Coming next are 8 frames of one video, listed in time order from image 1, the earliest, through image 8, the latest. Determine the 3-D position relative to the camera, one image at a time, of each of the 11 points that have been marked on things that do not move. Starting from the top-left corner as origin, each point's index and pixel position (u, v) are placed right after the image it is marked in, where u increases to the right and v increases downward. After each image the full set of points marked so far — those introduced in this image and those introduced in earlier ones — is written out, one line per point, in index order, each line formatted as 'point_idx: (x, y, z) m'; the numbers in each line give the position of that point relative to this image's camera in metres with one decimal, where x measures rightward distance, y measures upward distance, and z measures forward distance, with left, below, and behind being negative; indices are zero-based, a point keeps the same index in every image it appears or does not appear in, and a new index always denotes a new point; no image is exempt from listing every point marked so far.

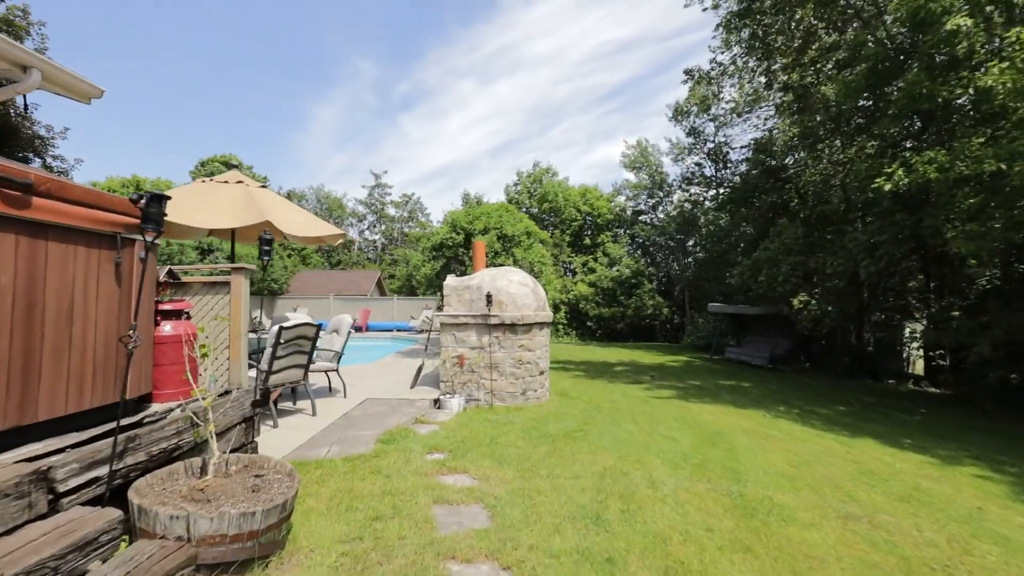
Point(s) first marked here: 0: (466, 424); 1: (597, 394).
0: (-0.5, -1.6, +5.8) m
1: (+1.6, -1.9, +8.9) m
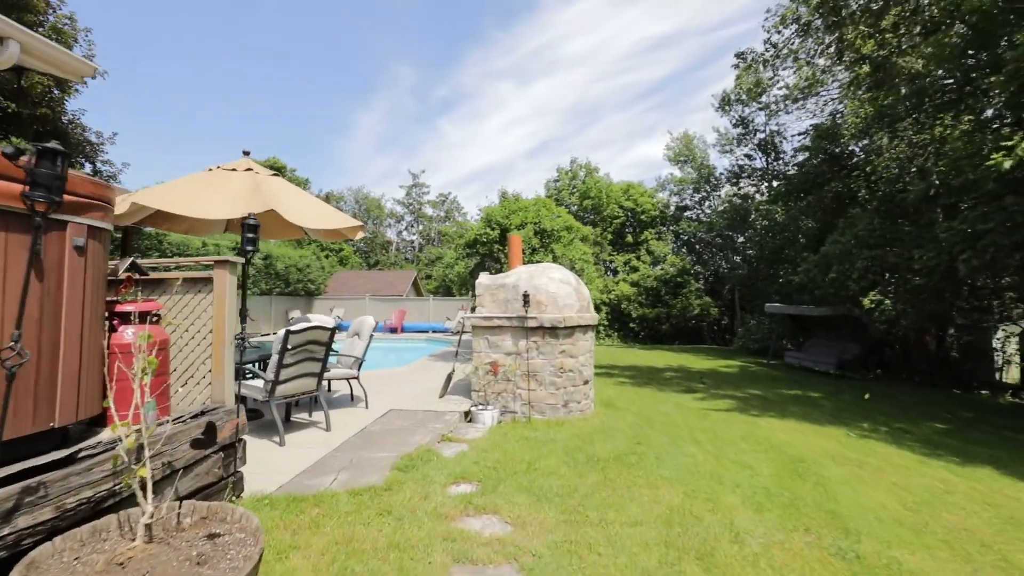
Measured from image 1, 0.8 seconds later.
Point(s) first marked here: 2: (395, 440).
0: (-0.1, -1.6, +5.0) m
1: (+2.2, -1.9, +7.9) m
2: (-1.1, -1.4, +4.6) m
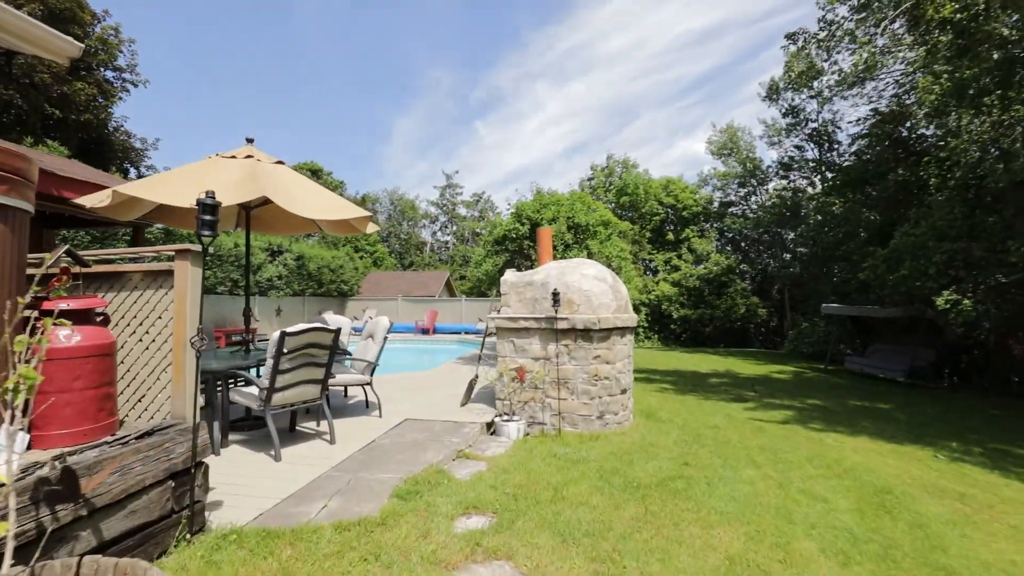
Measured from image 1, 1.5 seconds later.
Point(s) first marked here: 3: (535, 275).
0: (+0.1, -1.6, +4.4) m
1: (+2.7, -1.9, +7.1) m
2: (-0.9, -1.4, +4.0) m
3: (+0.3, +0.2, +6.0) m
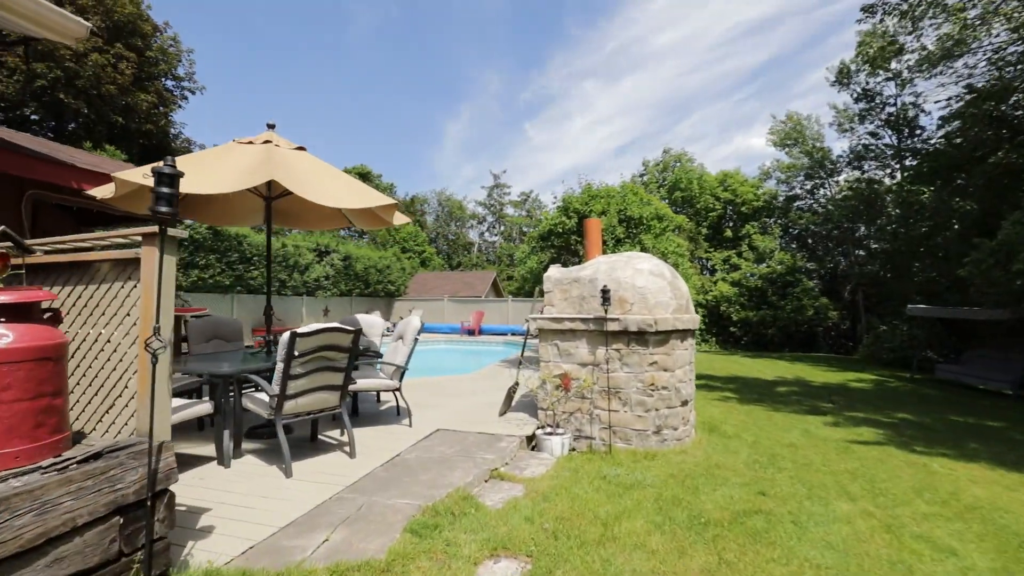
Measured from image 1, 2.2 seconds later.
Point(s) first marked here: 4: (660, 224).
0: (+0.4, -1.5, +3.8) m
1: (+3.2, -1.8, +6.2) m
2: (-0.6, -1.4, +3.5) m
3: (+0.8, +0.2, +5.3) m
4: (+3.0, +1.3, +9.9) m
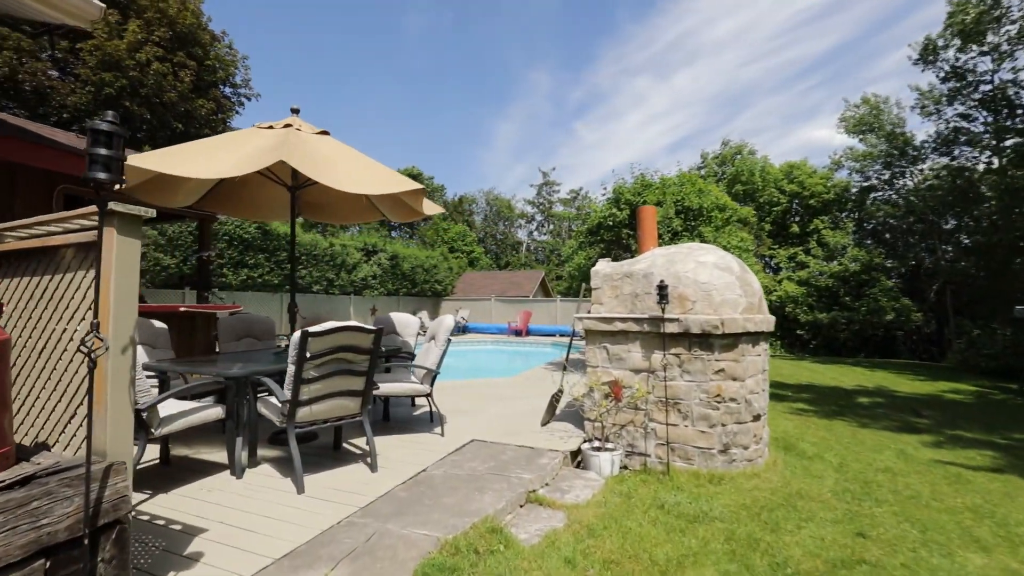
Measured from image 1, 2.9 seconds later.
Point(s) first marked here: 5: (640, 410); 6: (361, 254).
0: (+0.7, -1.5, +3.2) m
1: (+3.7, -1.8, +5.3) m
2: (-0.4, -1.3, +3.0) m
3: (+1.2, +0.2, +4.7) m
4: (+3.9, +1.3, +9.0) m
5: (+1.2, -1.1, +4.4) m
6: (-5.1, +1.2, +16.6) m
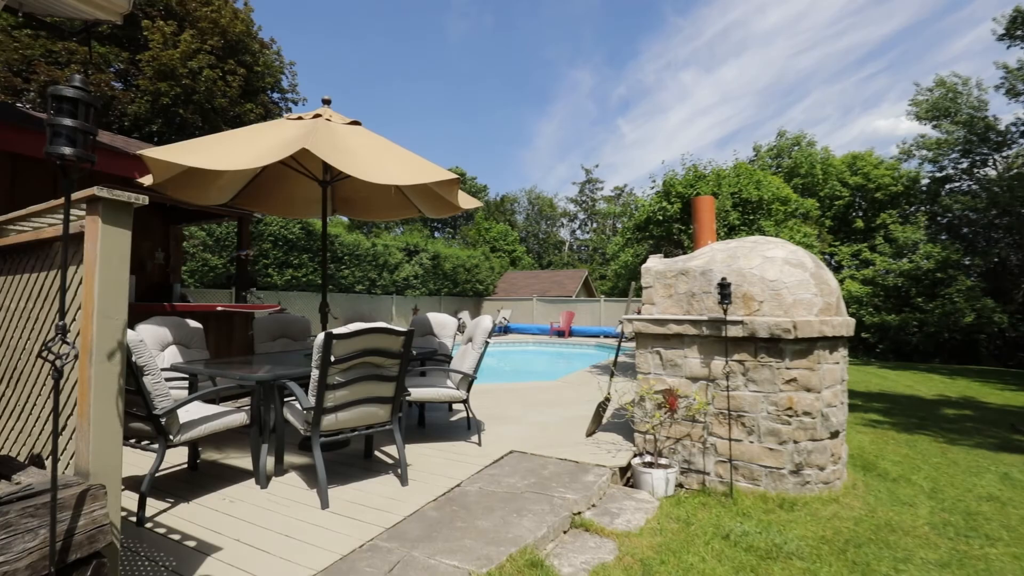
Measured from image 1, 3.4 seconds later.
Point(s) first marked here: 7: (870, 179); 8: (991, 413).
0: (+1.0, -1.5, +2.8) m
1: (+4.2, -1.8, +4.7) m
2: (-0.1, -1.3, +2.7) m
3: (+1.6, +0.2, +4.2) m
4: (+4.6, +1.3, +8.3) m
5: (+1.5, -1.1, +4.0) m
6: (-3.7, +1.2, +16.6) m
7: (+14.8, +4.5, +20.2) m
8: (+8.2, -2.1, +8.3) m
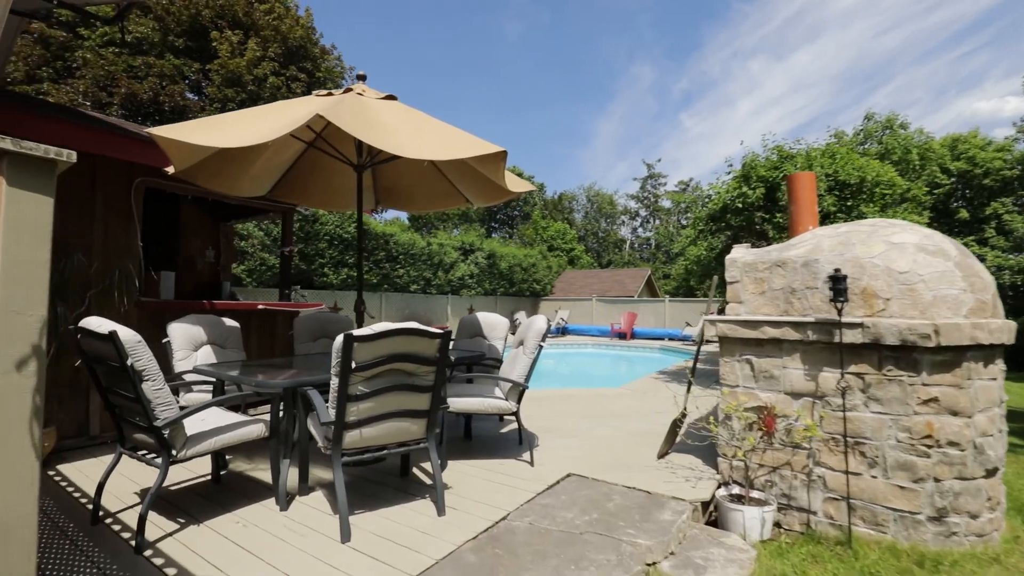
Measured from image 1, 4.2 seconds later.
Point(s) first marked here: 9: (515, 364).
0: (+1.2, -1.4, +2.1) m
1: (+4.6, -1.7, +3.6) m
2: (+0.1, -1.3, +2.2) m
3: (+2.0, +0.3, +3.5) m
4: (+5.5, +1.4, +7.2) m
5: (+1.9, -1.1, +3.2) m
6: (-1.8, +1.2, +16.4) m
7: (+17.0, +4.5, +17.7) m
8: (+9.0, -2.1, +6.7) m
9: (0.0, -0.6, +3.9) m
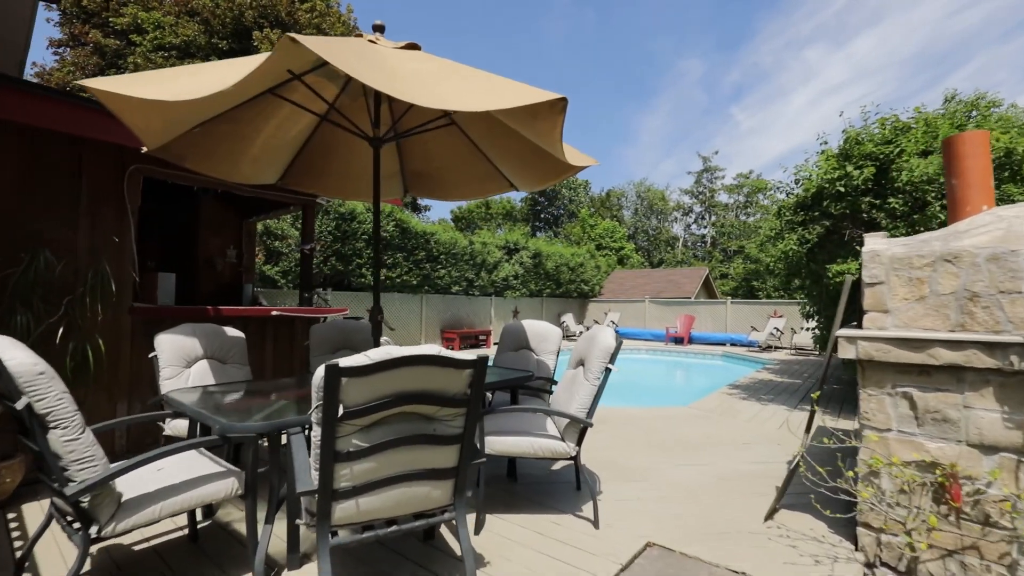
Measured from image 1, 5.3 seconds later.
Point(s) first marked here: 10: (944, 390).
0: (+1.4, -1.5, +1.1) m
1: (+4.9, -1.8, +2.3) m
2: (+0.3, -1.3, +1.3) m
3: (+2.3, +0.3, +2.4) m
4: (+6.1, +1.4, +5.8) m
5: (+2.2, -1.1, +2.2) m
6: (-0.3, +1.1, +15.7) m
7: (+18.6, +4.5, +15.2) m
8: (+9.6, -2.1, +5.0) m
9: (+0.4, -0.6, +3.0) m
10: (+2.1, -0.5, +2.4) m
